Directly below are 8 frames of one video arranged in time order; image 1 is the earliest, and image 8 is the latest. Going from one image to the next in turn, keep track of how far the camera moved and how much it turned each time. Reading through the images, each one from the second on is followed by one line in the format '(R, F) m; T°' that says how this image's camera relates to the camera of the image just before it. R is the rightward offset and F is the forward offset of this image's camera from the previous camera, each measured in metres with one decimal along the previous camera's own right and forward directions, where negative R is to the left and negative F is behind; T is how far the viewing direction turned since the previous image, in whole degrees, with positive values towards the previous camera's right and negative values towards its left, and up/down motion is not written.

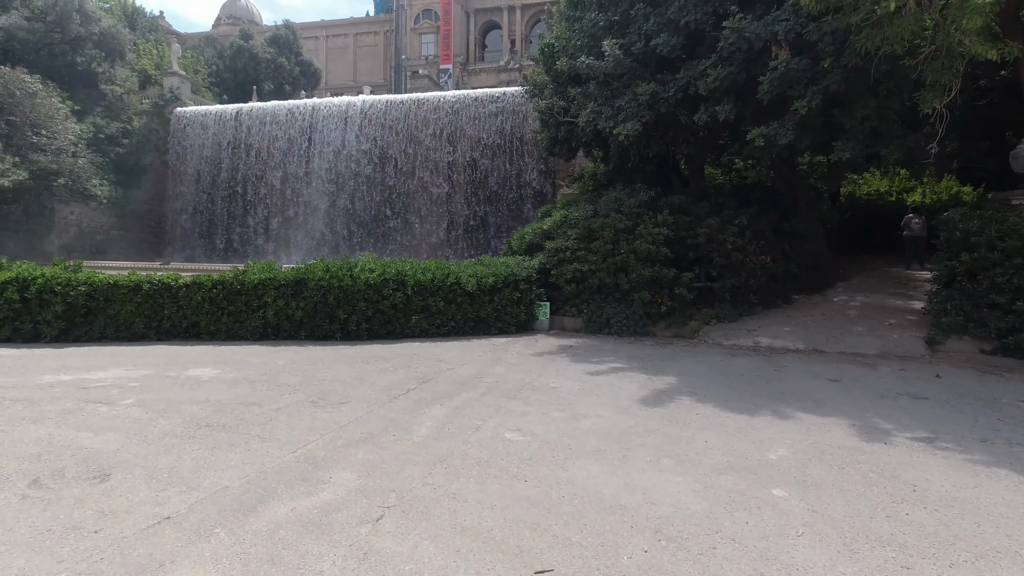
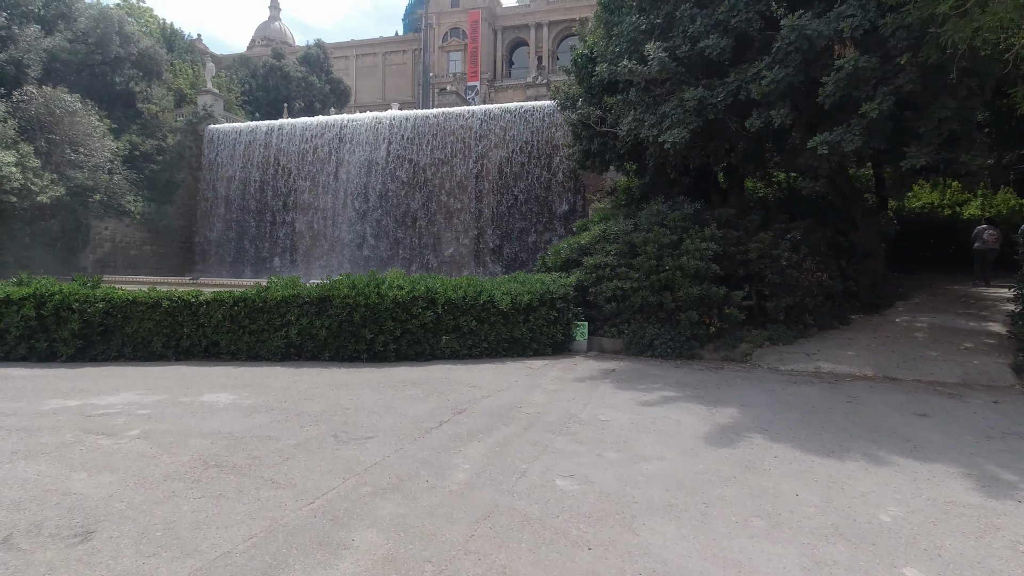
(-0.1, +0.4) m; -2°
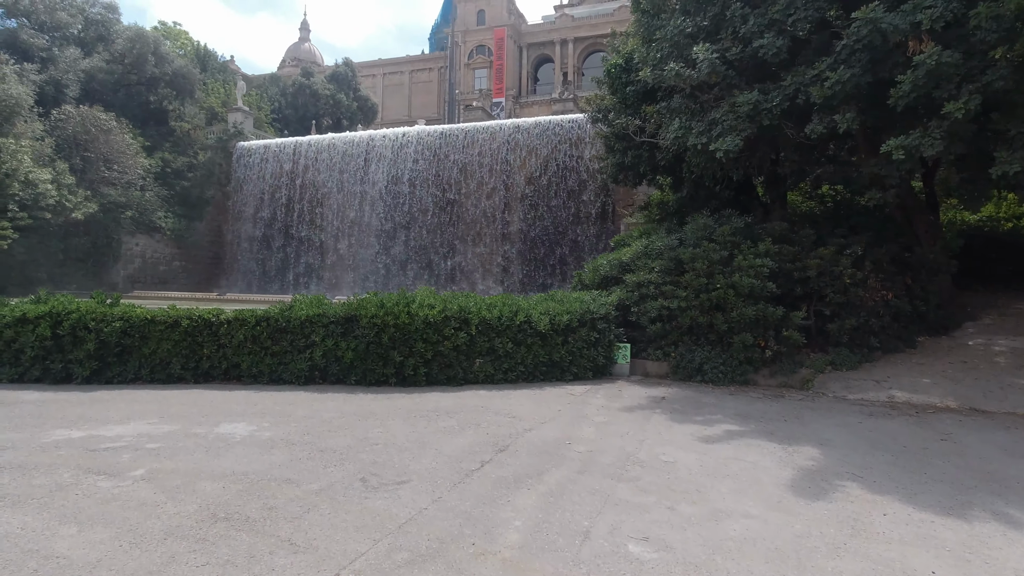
(-0.2, +0.4) m; -2°
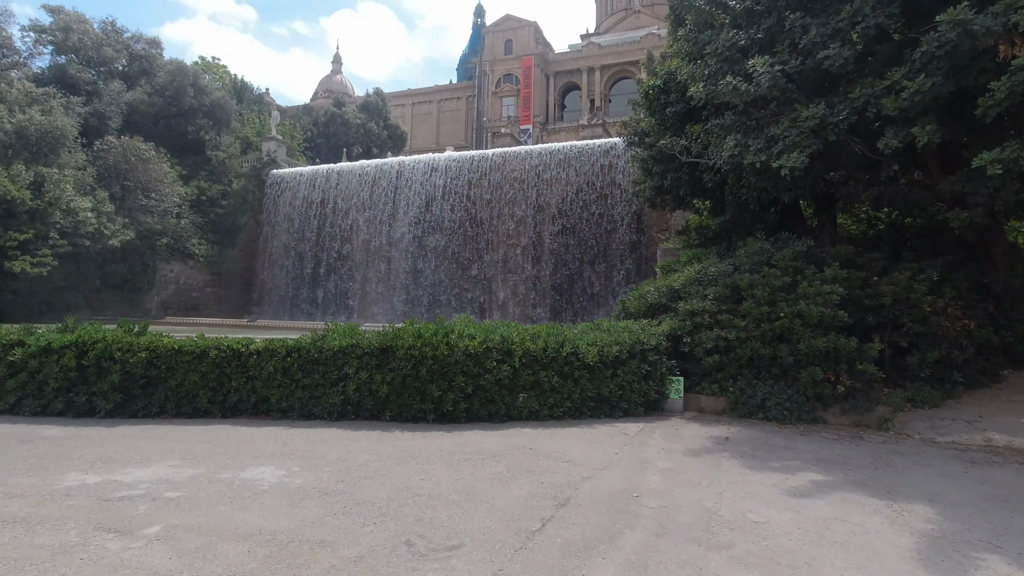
(-0.2, +0.4) m; -3°
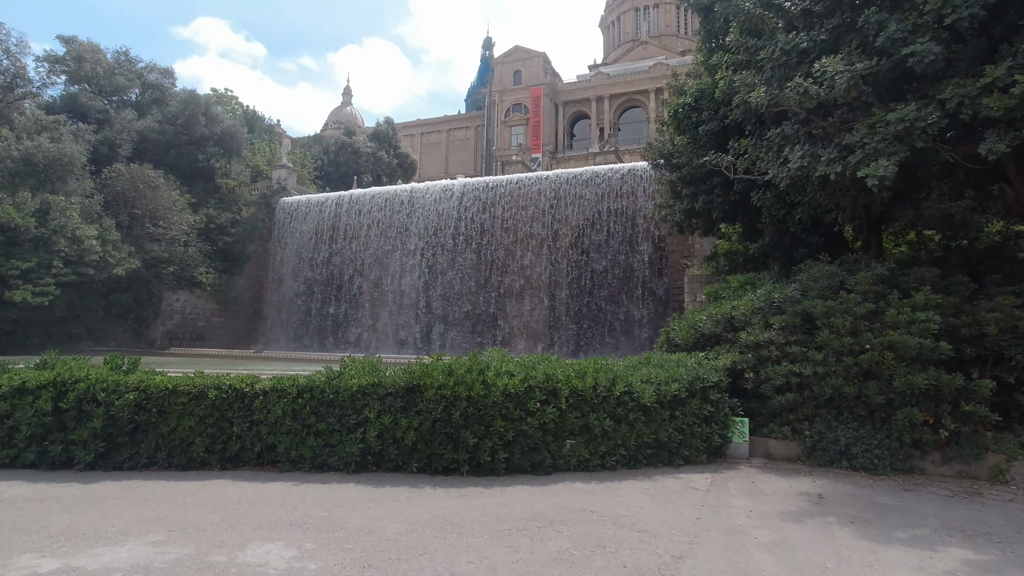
(-0.3, +0.7) m; -1°
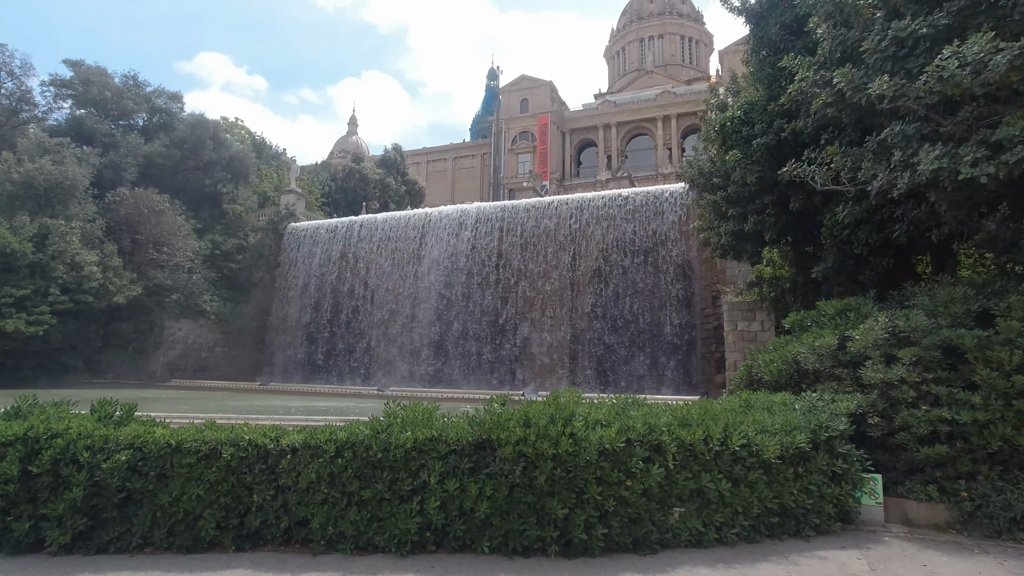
(-0.6, +1.0) m; 0°
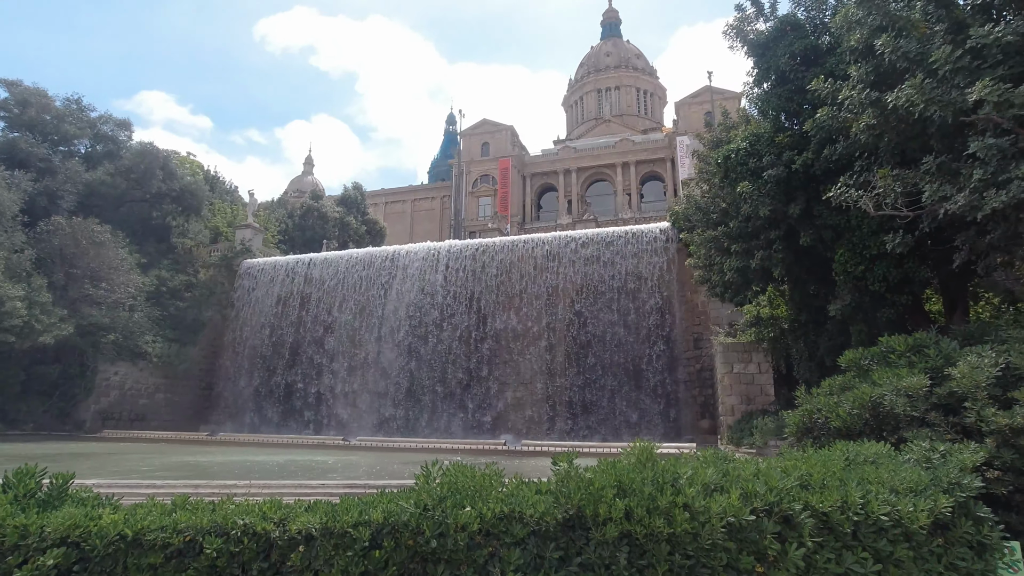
(-0.7, +0.9) m; +5°
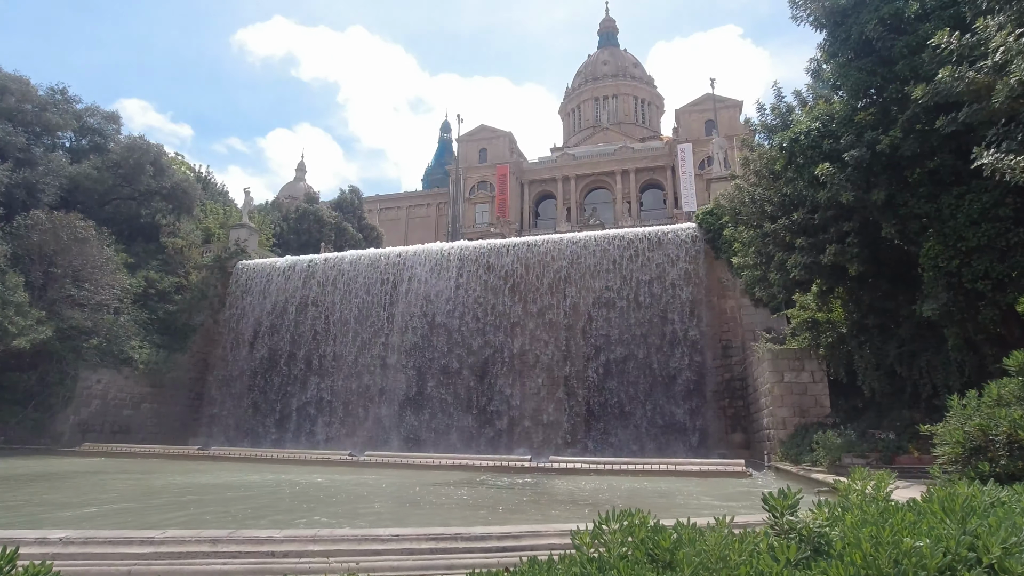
(-0.8, +1.2) m; +1°
